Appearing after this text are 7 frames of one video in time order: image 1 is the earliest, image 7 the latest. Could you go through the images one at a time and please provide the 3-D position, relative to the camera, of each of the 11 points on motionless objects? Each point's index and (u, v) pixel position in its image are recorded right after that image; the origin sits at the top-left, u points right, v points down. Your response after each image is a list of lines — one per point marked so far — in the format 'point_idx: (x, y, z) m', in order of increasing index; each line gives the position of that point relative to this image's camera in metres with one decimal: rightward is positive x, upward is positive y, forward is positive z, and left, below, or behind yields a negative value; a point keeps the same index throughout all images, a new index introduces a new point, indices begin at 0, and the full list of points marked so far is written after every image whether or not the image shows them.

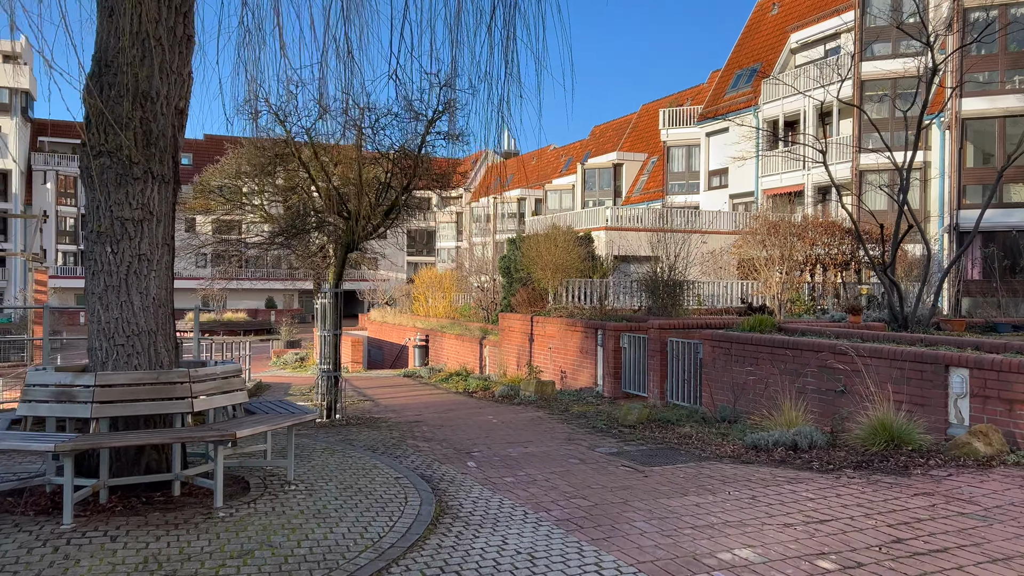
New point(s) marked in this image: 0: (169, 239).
0: (-2.2, +0.3, +5.2) m
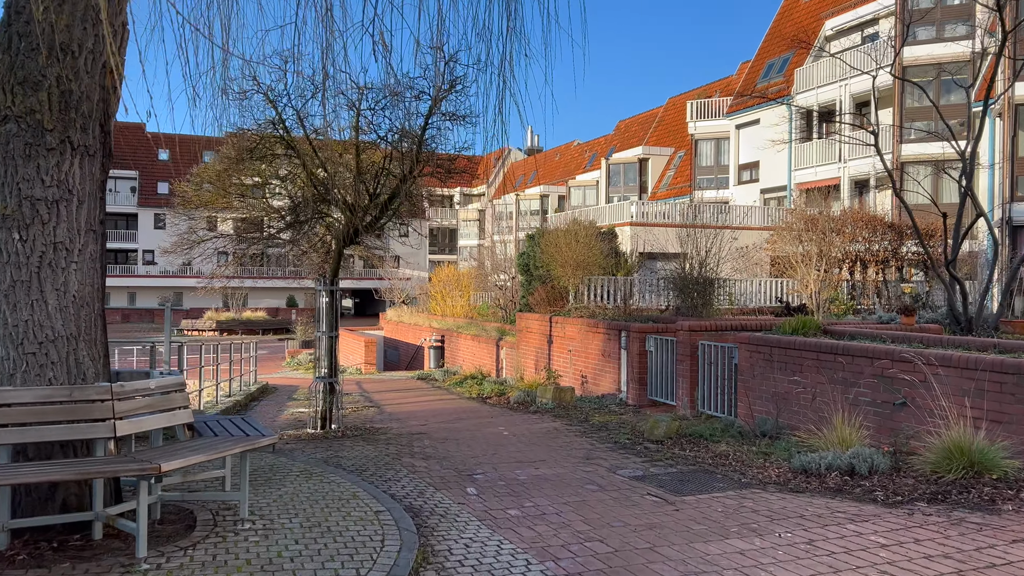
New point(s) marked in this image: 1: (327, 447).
0: (-2.2, +0.3, +4.3) m
1: (-1.8, -1.5, +7.7) m
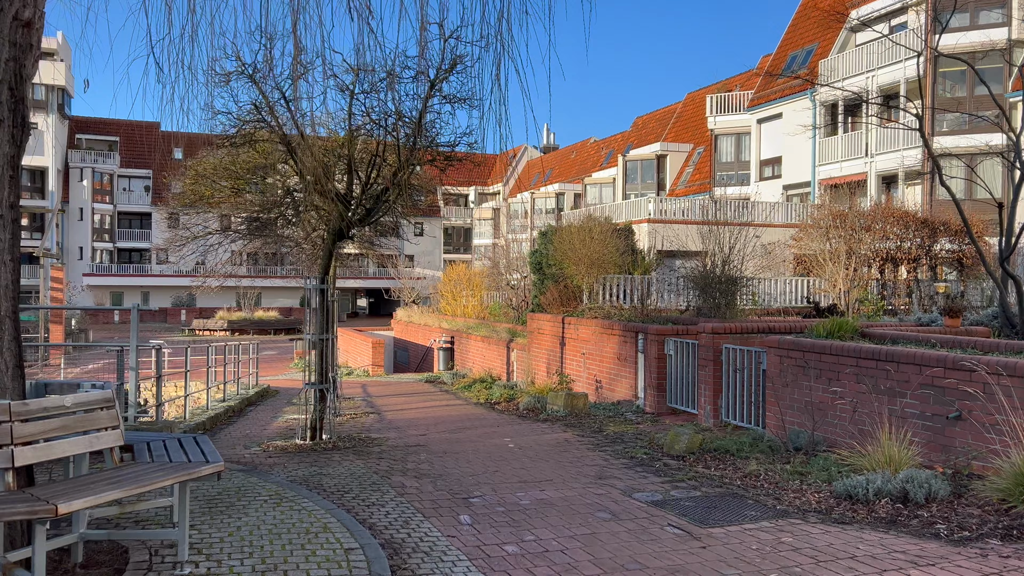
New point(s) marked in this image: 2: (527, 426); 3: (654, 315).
0: (-2.3, +0.4, +3.6) m
1: (-1.7, -1.5, +6.9) m
2: (+0.2, -1.7, +9.7) m
3: (+2.1, -0.4, +12.0) m
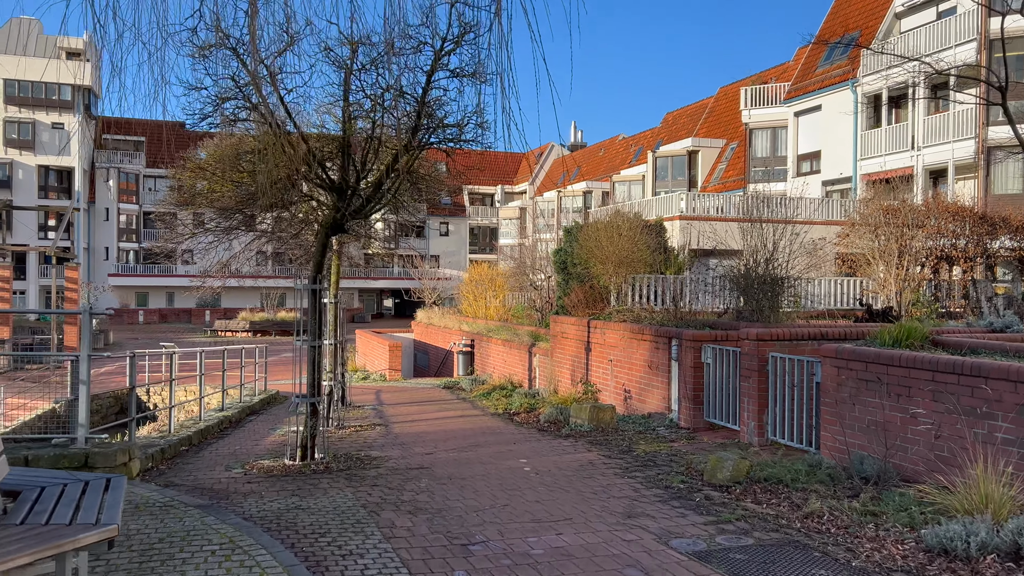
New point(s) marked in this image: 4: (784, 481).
0: (-2.3, +0.4, +2.7) m
1: (-1.6, -1.5, +6.0) m
2: (+0.4, -1.7, +8.7) m
3: (+2.4, -0.4, +10.9) m
4: (+2.1, -1.5, +6.1) m
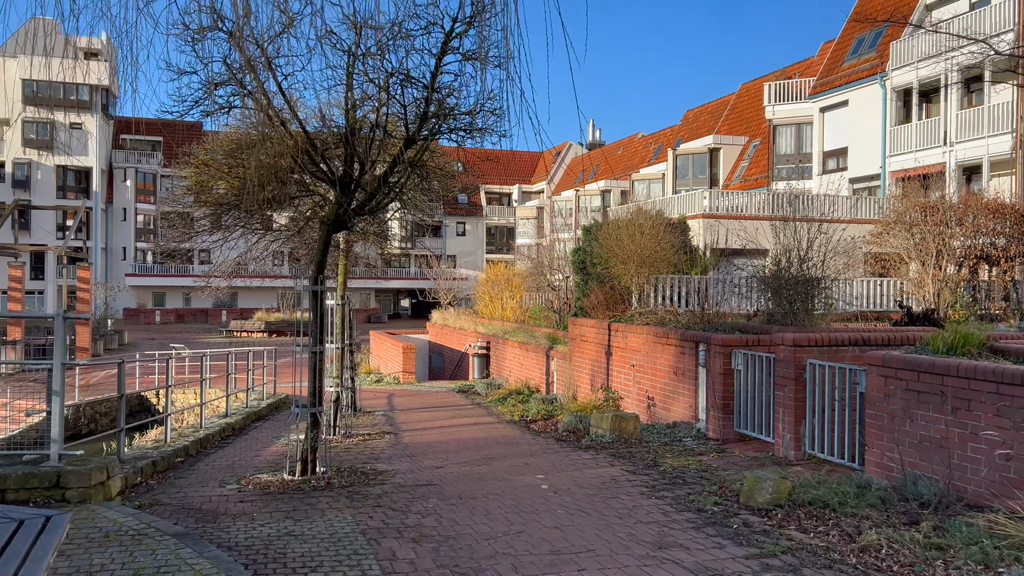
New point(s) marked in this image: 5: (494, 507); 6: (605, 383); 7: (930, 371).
0: (-2.2, +0.4, +2.1) m
1: (-1.5, -1.5, +5.4) m
2: (+0.5, -1.7, +8.1) m
3: (+2.6, -0.4, +10.3) m
4: (+2.2, -1.5, +5.5) m
5: (-0.1, -1.6, +5.7) m
6: (+1.3, -1.4, +11.4) m
7: (+3.1, -0.6, +5.9) m
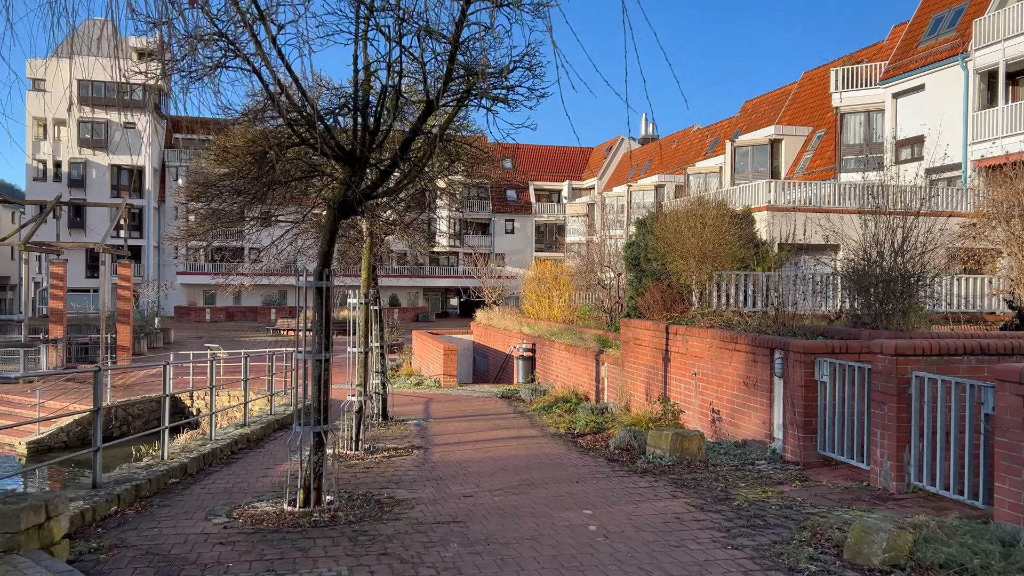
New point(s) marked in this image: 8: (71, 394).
0: (-2.2, +0.4, +1.1) m
1: (-1.3, -1.5, +4.4) m
2: (+0.9, -1.7, +6.9) m
3: (+3.2, -0.4, +9.0) m
4: (+2.4, -1.5, +4.2) m
5: (+0.1, -1.5, +4.5) m
6: (+1.9, -1.3, +10.1) m
7: (+3.3, -0.6, +4.5) m
8: (-9.8, -2.4, +17.8) m
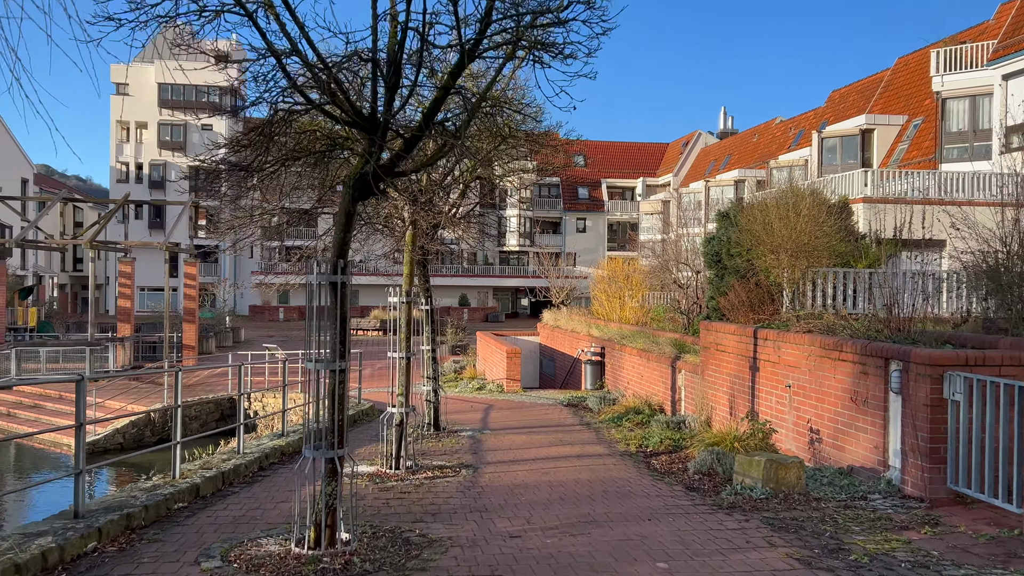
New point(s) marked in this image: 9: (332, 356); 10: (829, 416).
0: (-2.3, +0.4, +0.2) m
1: (-1.1, -1.5, +3.4) m
2: (+1.3, -1.7, +5.7) m
3: (+3.8, -0.4, +7.5) m
4: (+2.5, -1.4, +2.8) m
5: (+0.3, -1.5, +3.4) m
6: (+2.6, -1.3, +8.8) m
7: (+3.5, -0.6, +3.1) m
8: (-8.4, -2.3, +17.5) m
9: (-1.1, -0.4, +4.8) m
10: (+2.9, -1.2, +7.4) m
